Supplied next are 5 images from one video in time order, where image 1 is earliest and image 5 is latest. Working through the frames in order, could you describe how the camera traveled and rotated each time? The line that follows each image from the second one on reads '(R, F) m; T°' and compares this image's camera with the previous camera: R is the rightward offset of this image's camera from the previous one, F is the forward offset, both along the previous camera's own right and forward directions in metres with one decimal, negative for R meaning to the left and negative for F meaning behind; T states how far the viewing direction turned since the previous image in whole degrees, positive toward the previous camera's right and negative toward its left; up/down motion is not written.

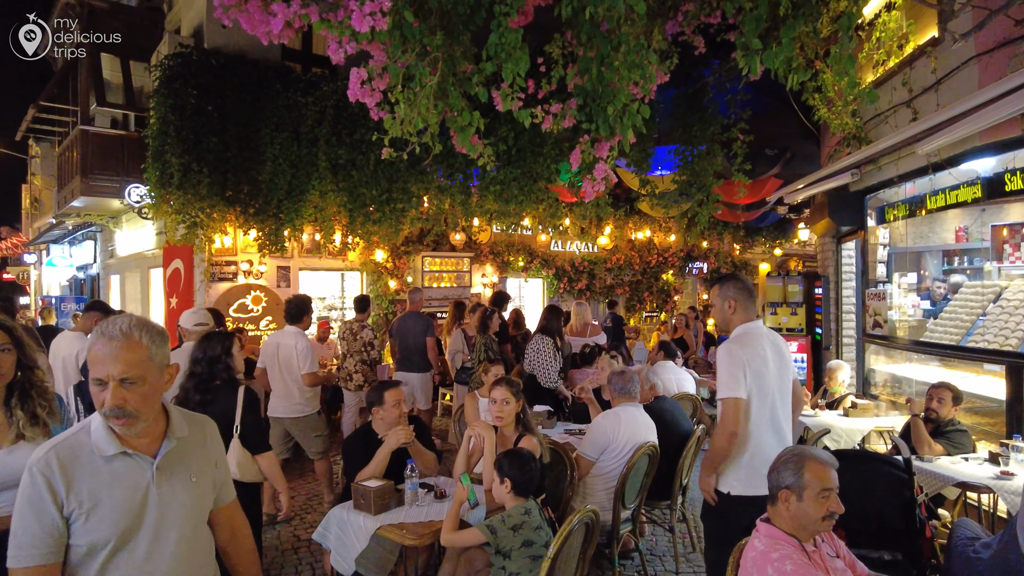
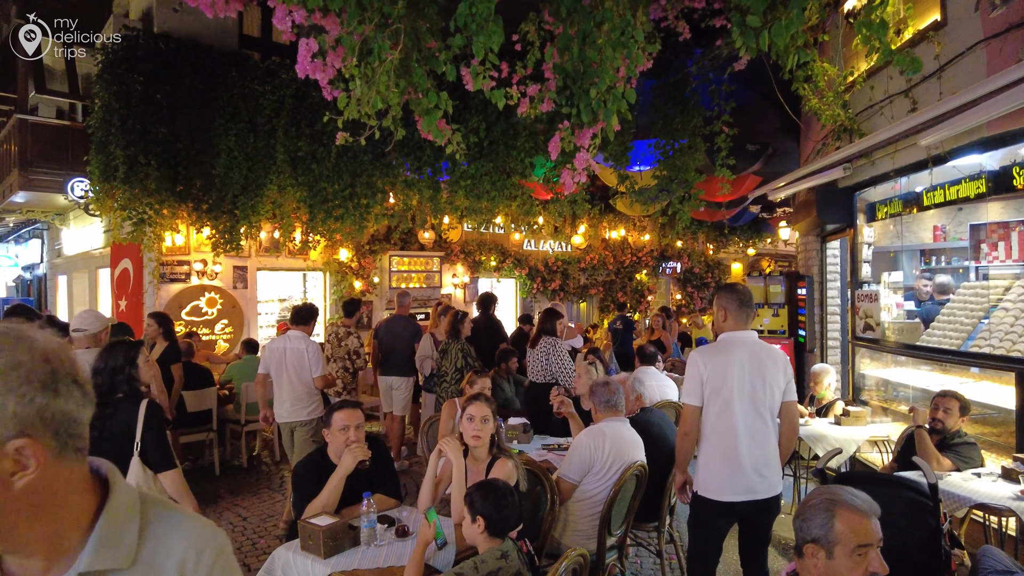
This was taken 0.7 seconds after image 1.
(0.0, +0.4) m; +3°
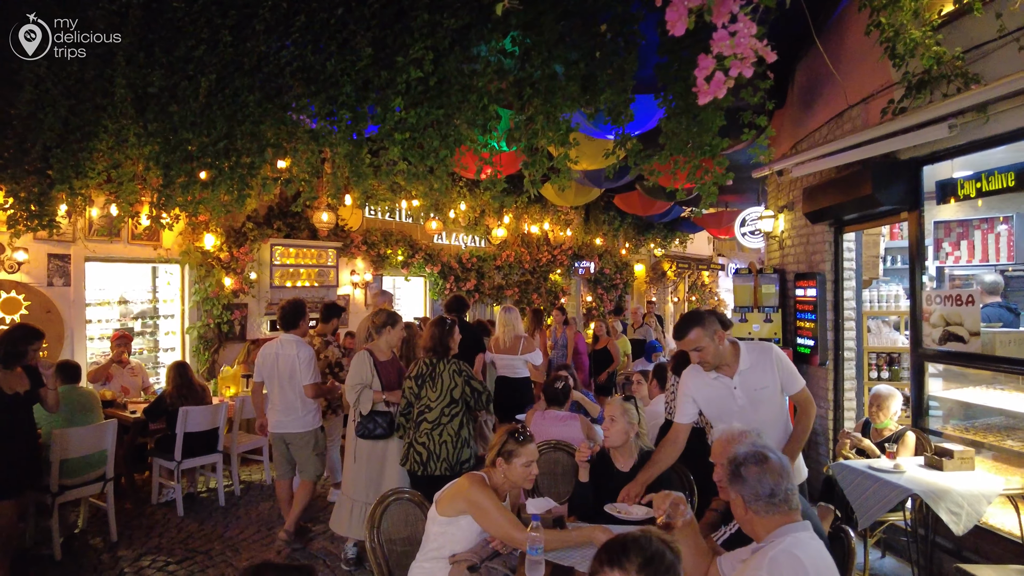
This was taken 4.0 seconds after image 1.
(-0.6, +1.8) m; +11°
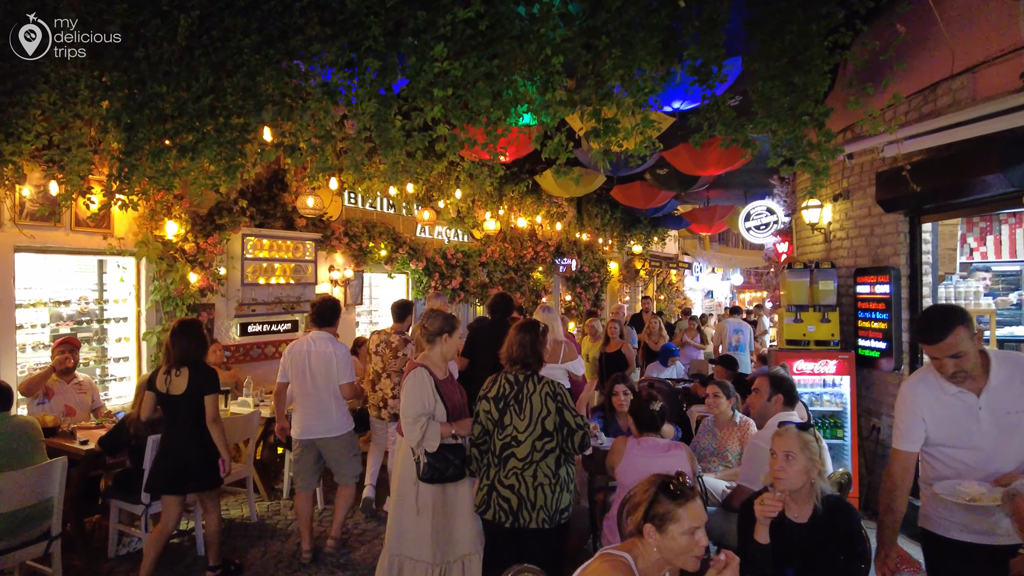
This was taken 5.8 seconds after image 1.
(-0.7, +0.9) m; +5°
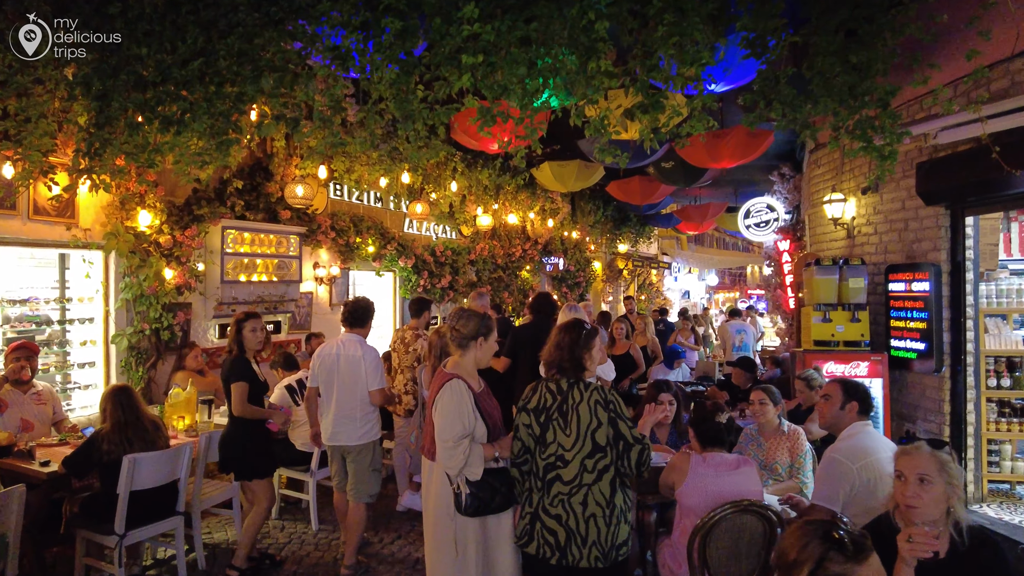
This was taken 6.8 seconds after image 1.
(-0.3, +0.5) m; +3°
